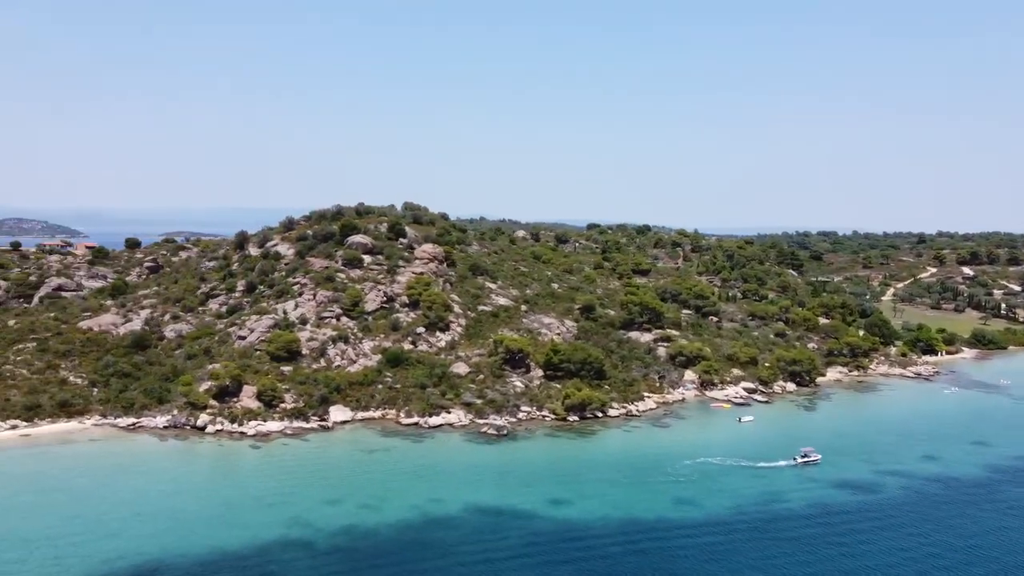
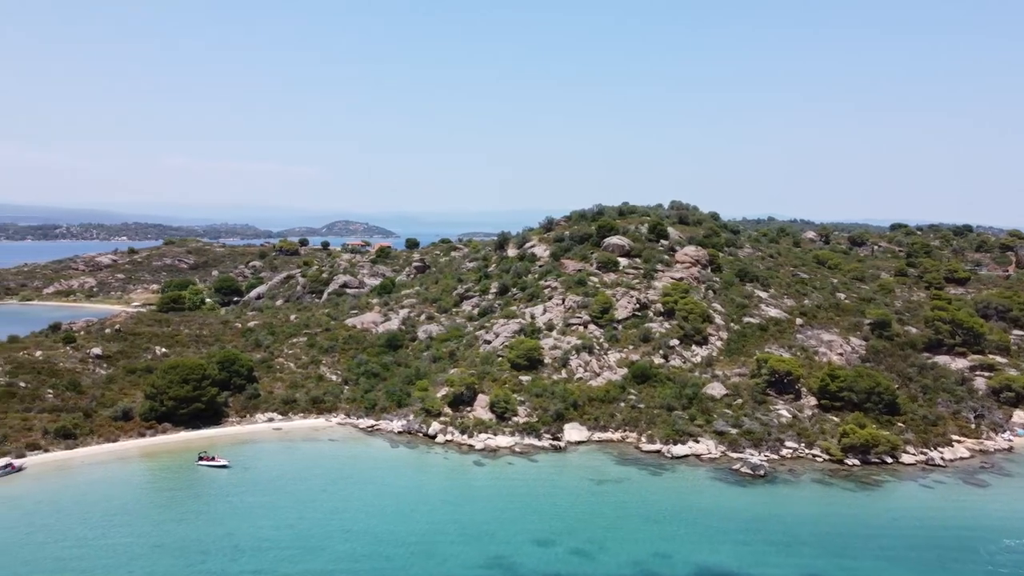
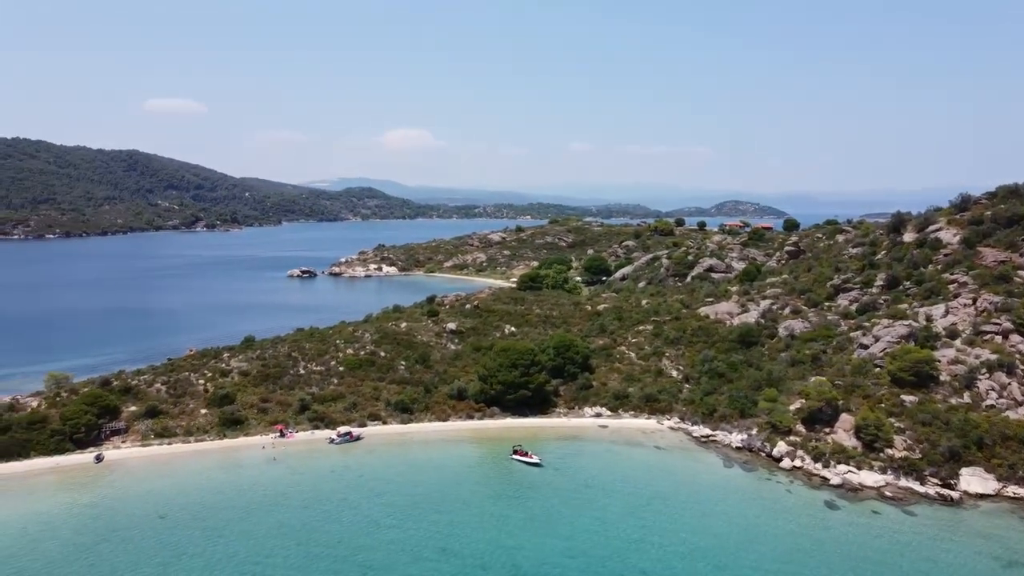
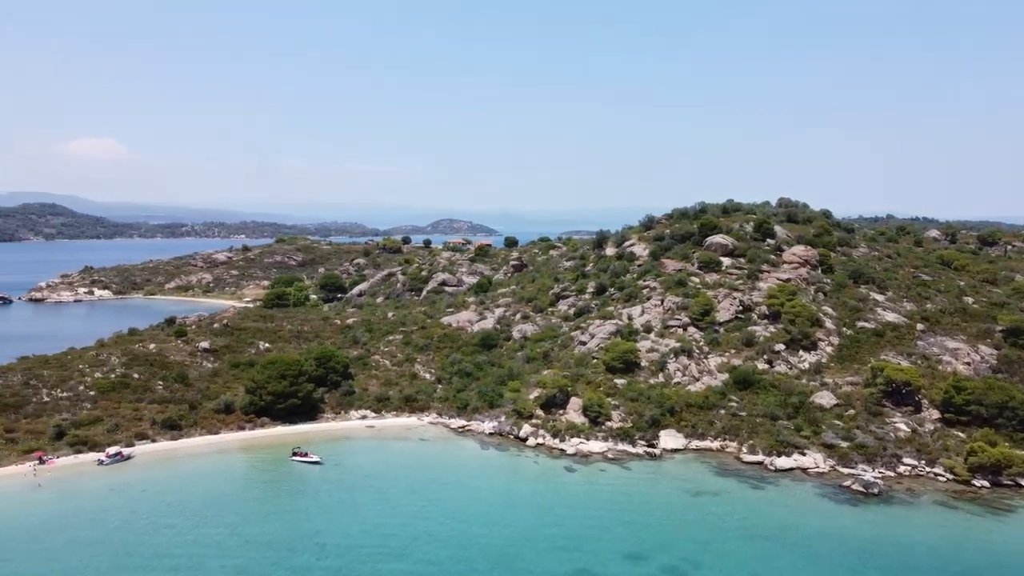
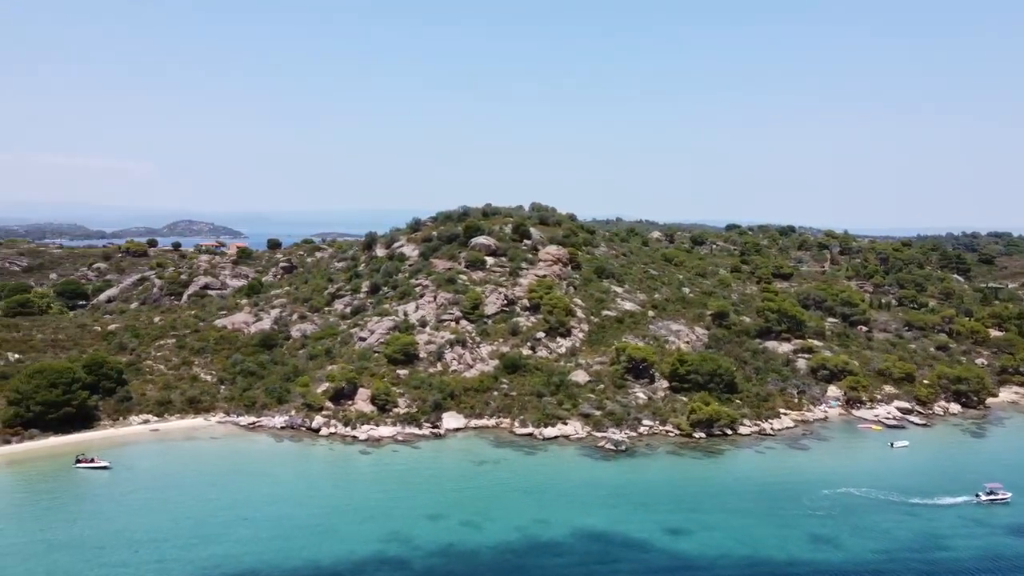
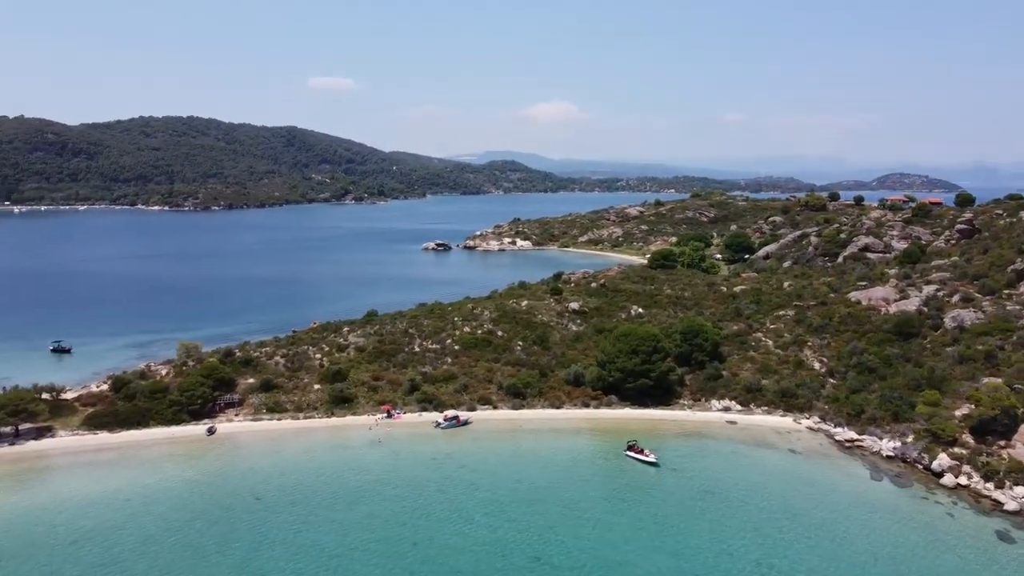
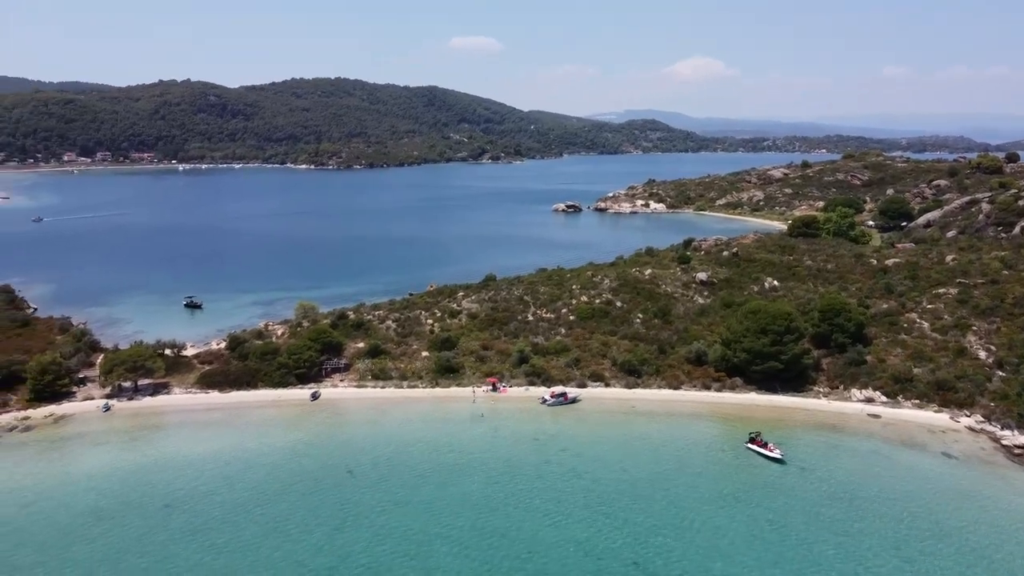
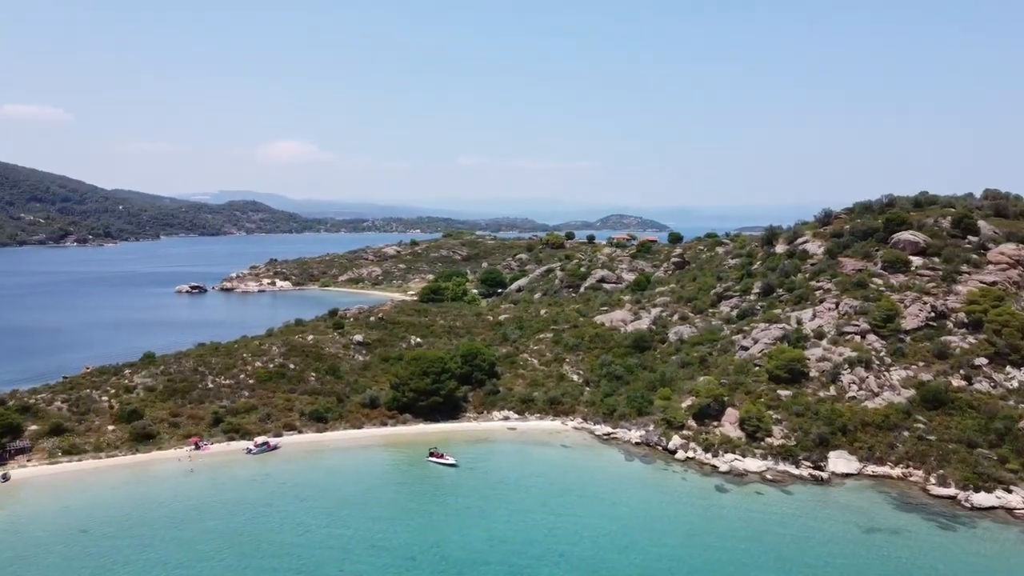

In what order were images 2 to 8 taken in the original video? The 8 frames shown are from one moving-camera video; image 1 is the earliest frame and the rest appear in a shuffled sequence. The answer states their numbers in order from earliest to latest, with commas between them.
5, 2, 4, 8, 3, 6, 7
